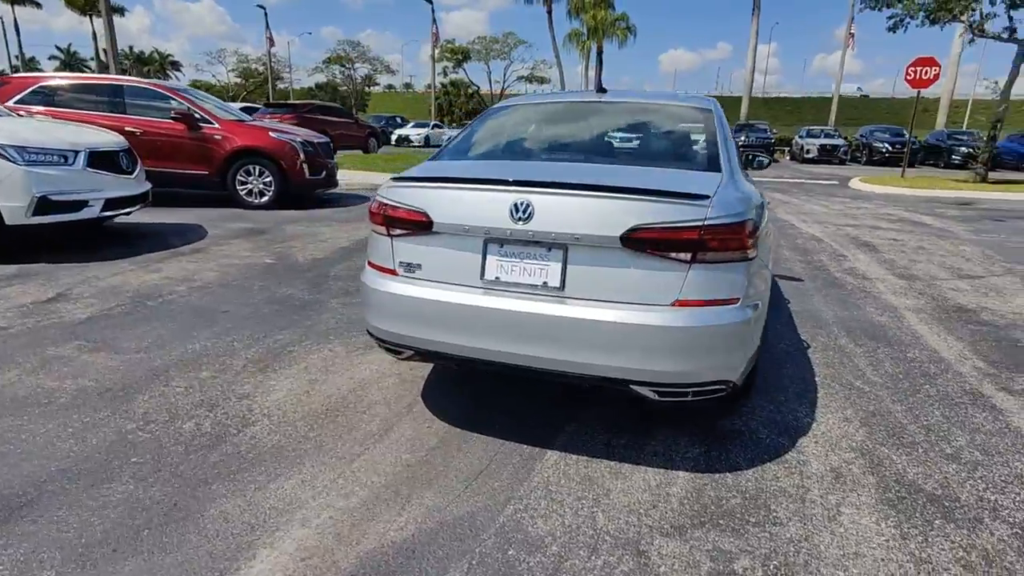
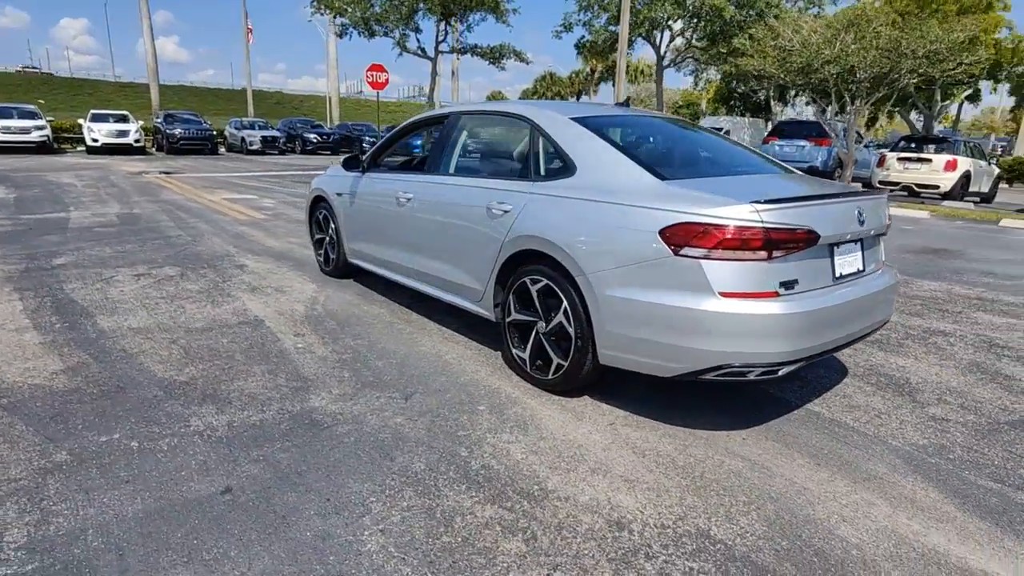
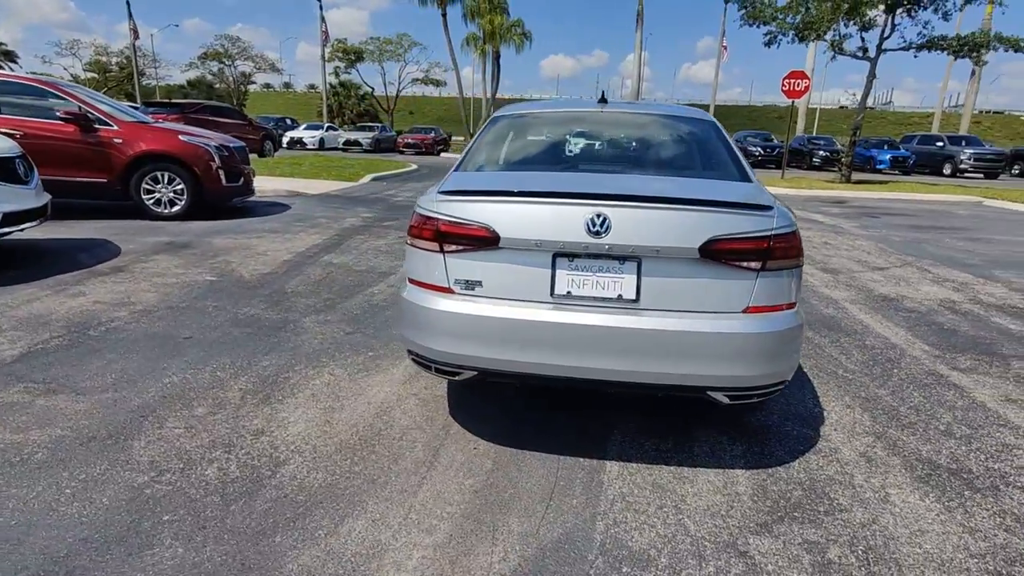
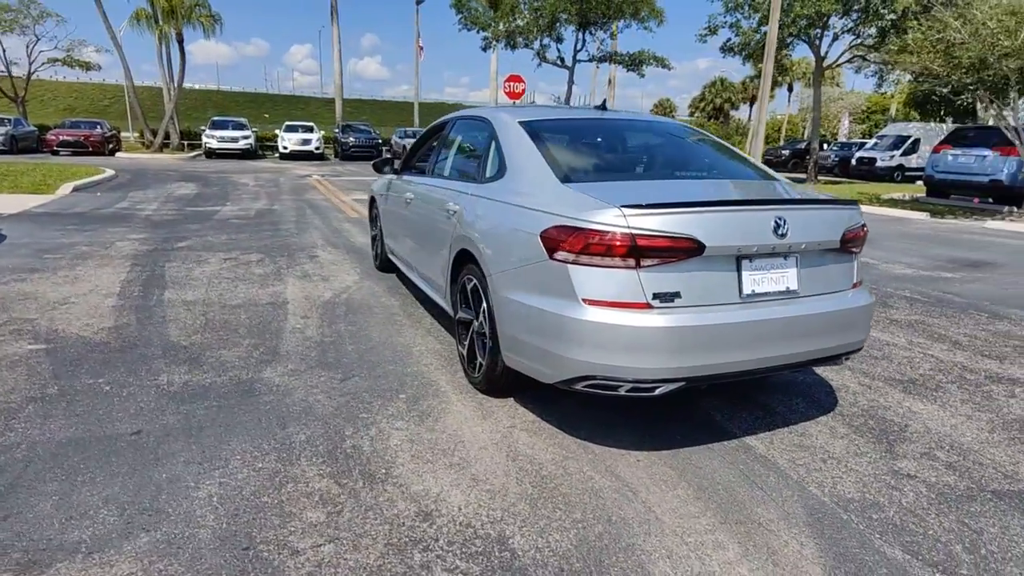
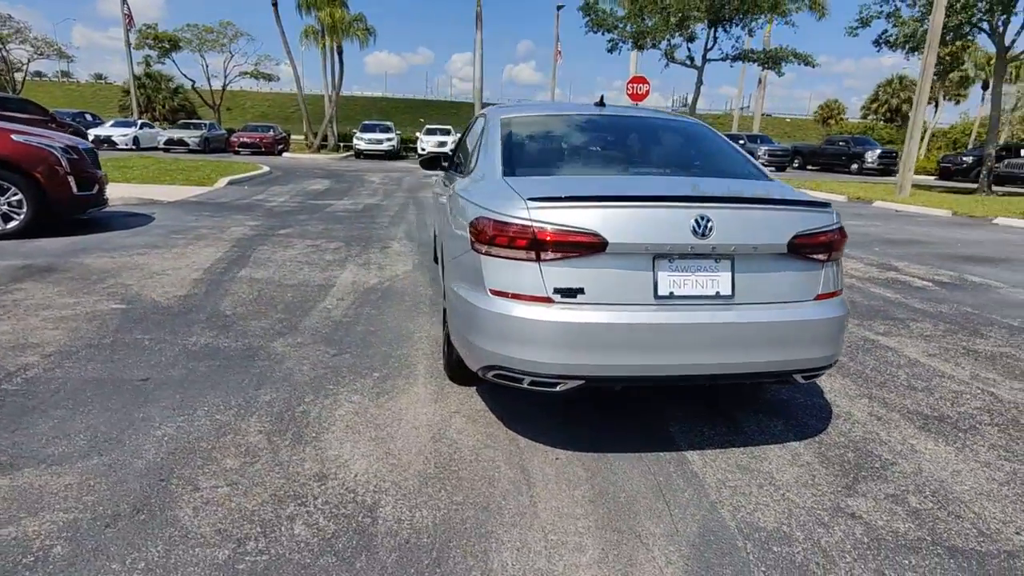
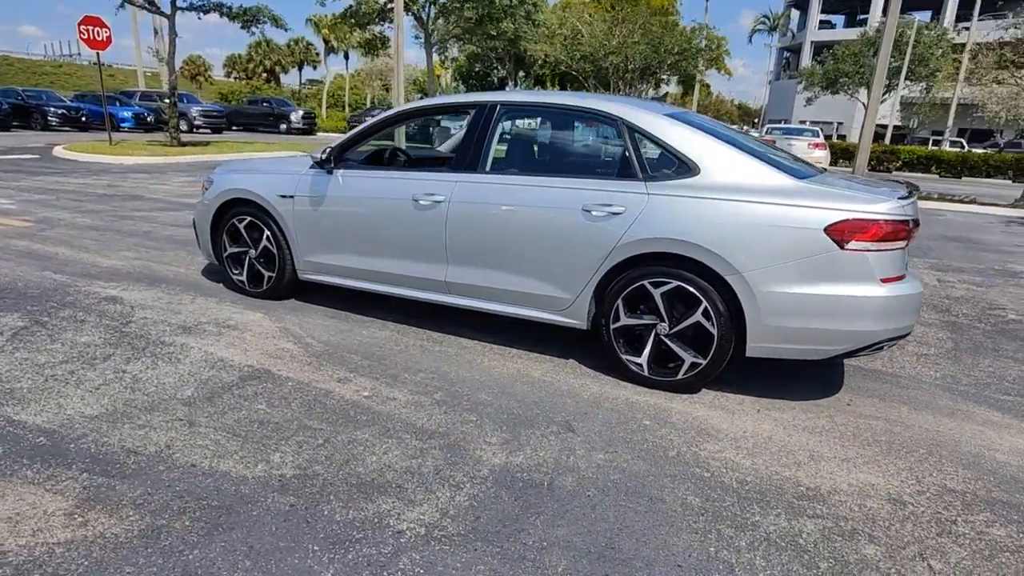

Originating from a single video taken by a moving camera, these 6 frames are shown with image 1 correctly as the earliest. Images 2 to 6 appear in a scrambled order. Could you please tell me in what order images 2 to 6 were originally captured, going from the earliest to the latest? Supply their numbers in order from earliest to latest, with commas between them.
3, 5, 4, 2, 6
